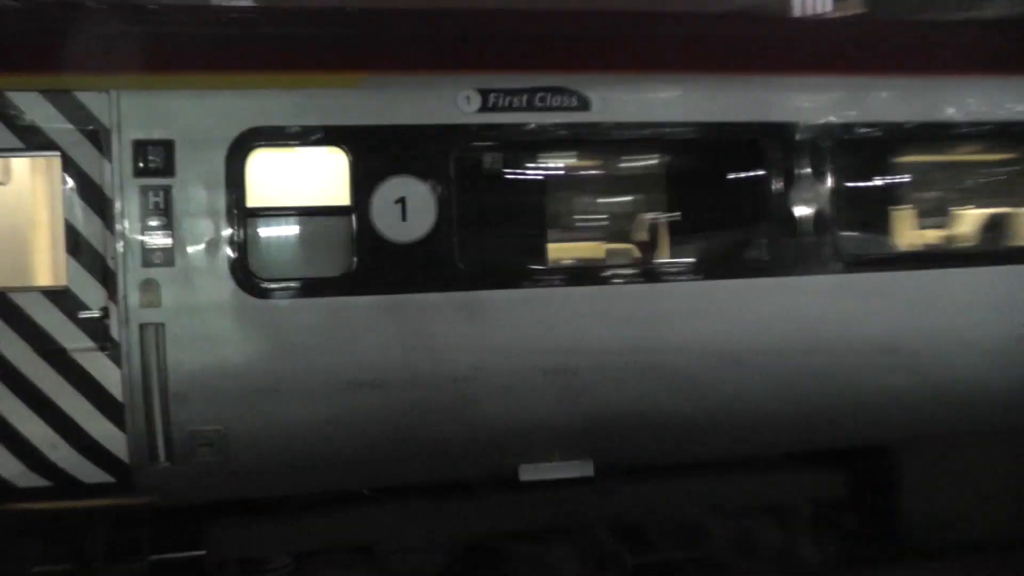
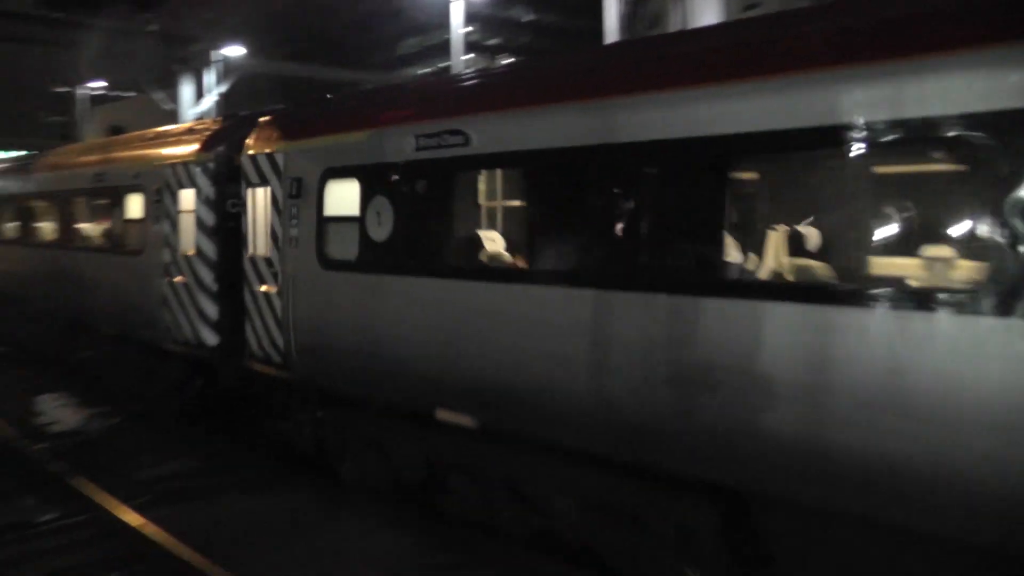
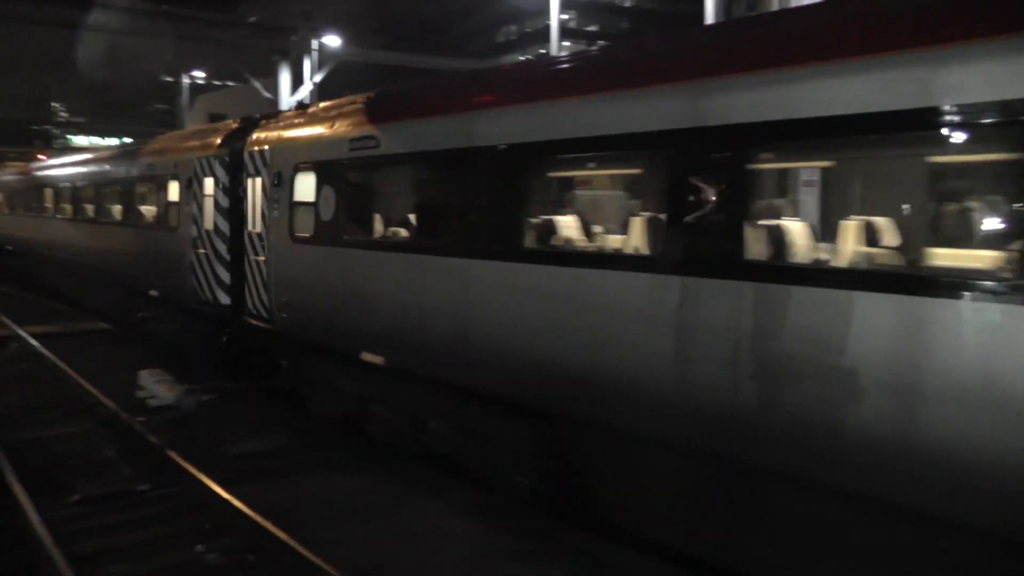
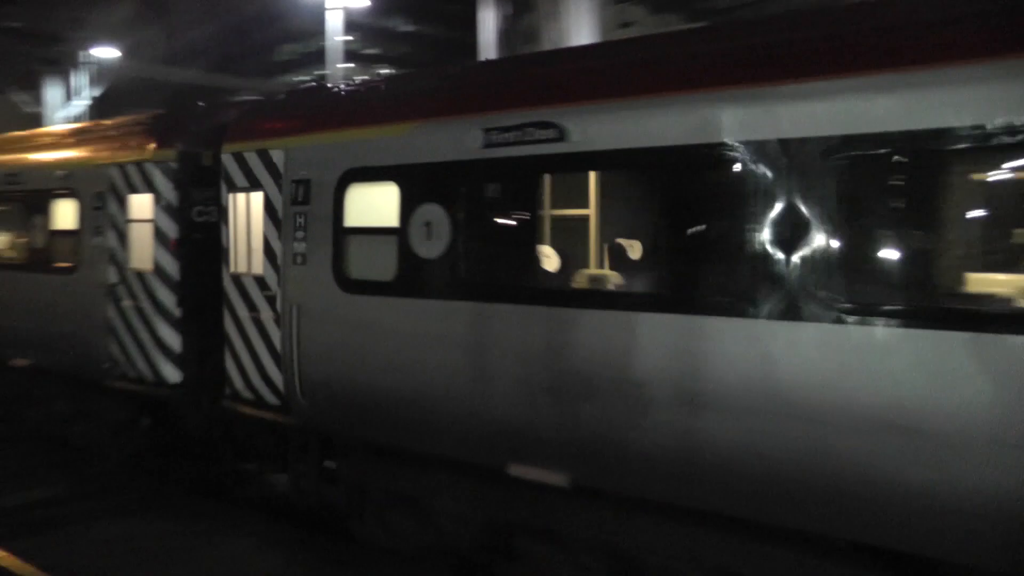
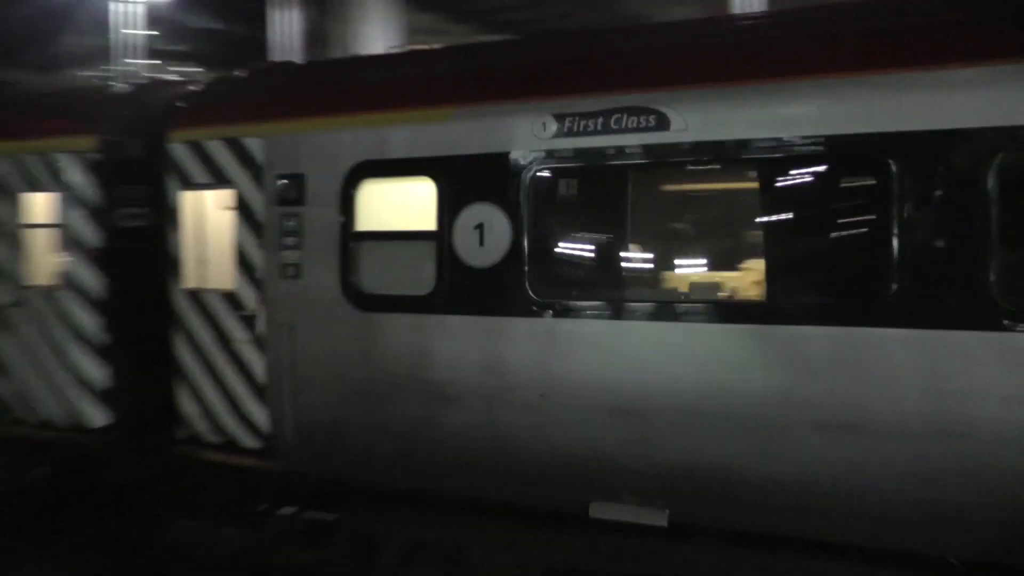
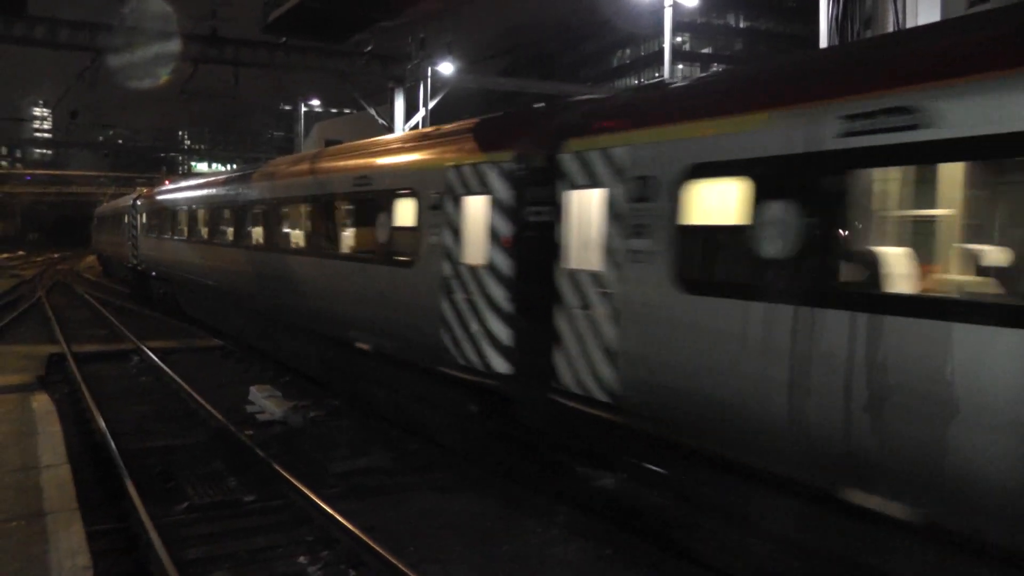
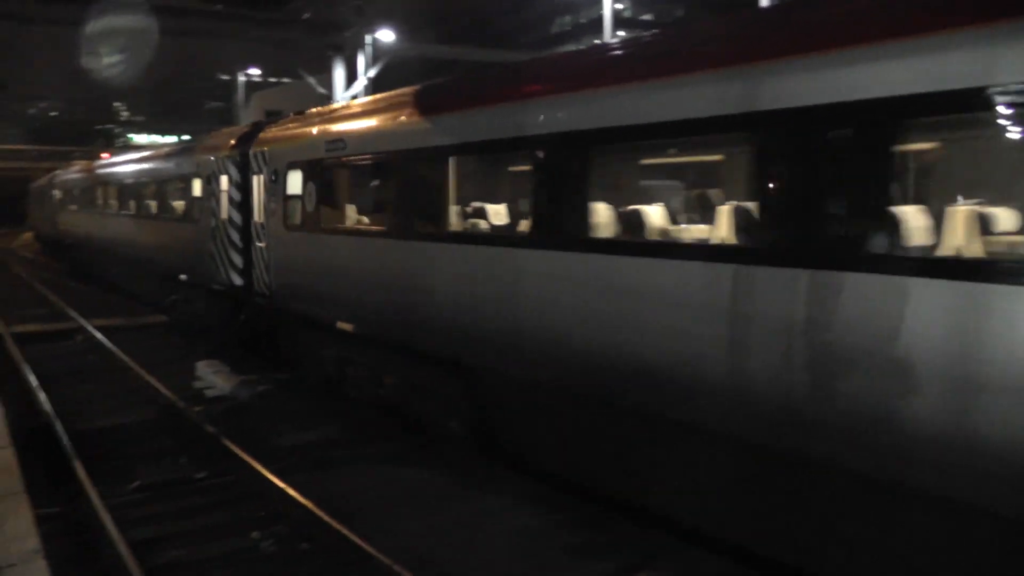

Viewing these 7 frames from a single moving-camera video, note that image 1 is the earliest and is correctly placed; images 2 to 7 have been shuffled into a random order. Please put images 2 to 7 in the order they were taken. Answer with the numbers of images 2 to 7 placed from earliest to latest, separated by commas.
5, 4, 2, 3, 7, 6
